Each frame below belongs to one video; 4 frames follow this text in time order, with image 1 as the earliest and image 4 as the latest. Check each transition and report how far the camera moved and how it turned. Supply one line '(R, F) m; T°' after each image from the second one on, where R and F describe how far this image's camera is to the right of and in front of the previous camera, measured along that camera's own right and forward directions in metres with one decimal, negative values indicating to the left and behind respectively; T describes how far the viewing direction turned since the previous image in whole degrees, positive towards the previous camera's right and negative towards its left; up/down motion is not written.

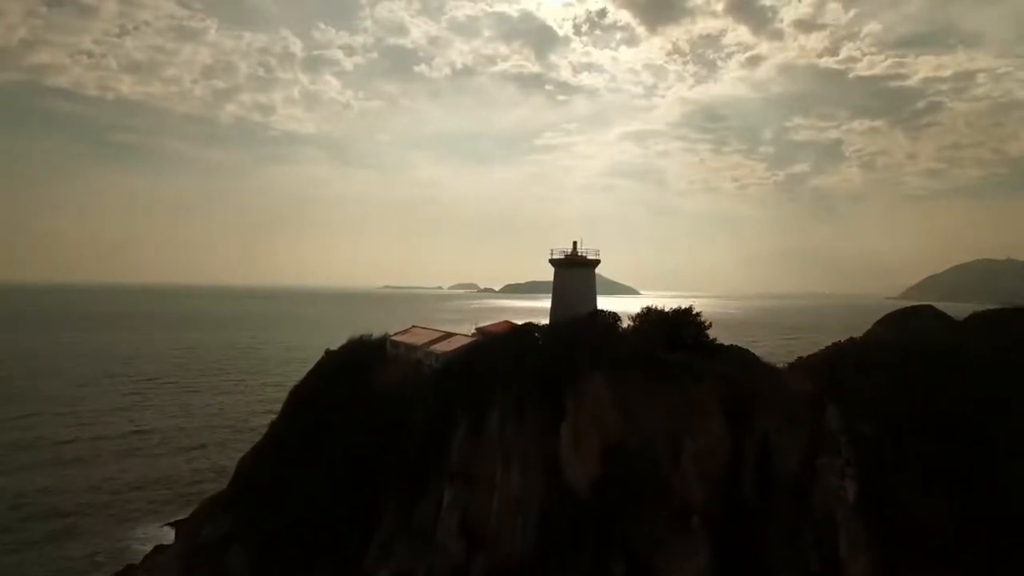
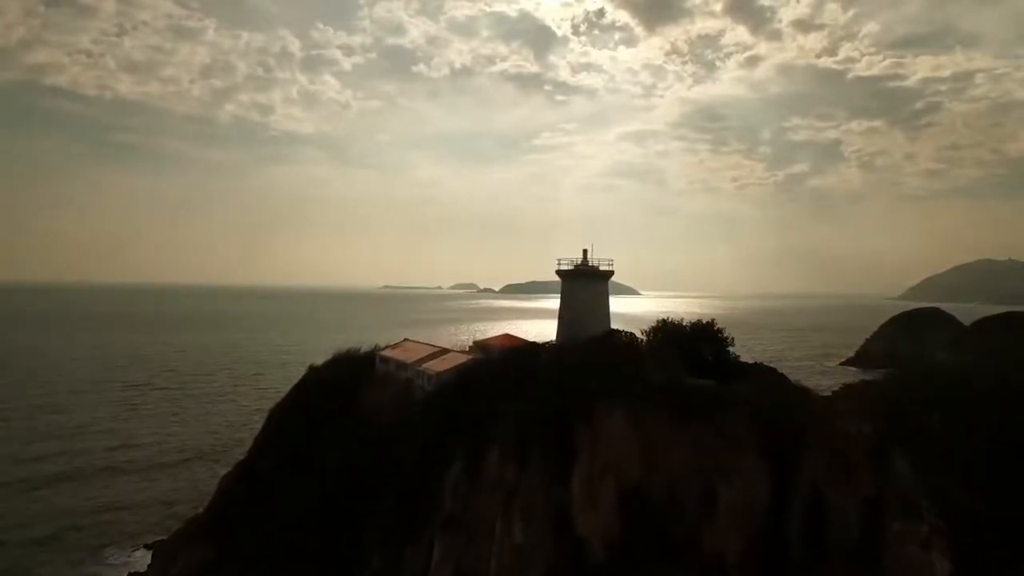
(-0.3, +0.4) m; 0°
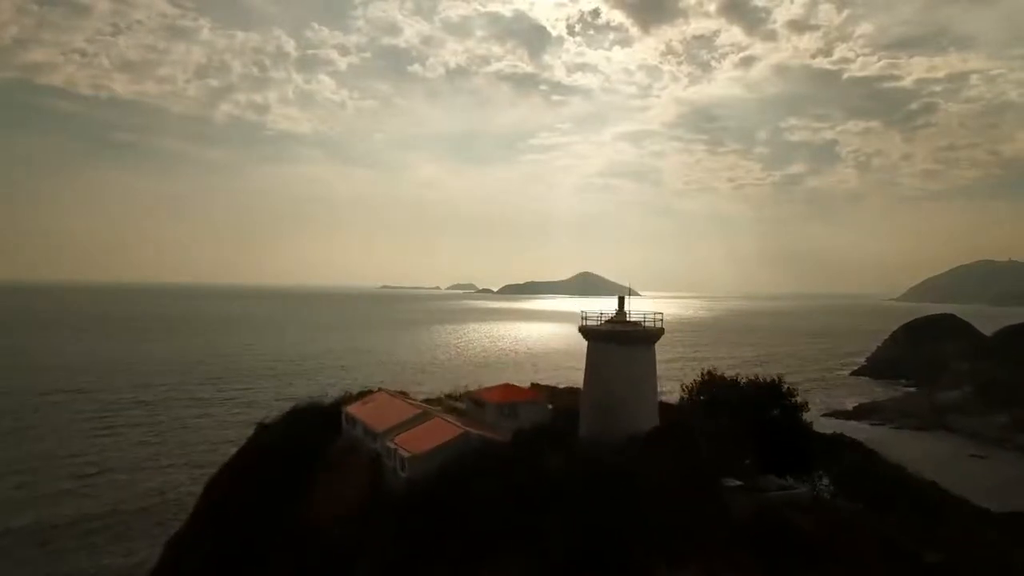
(-1.1, +0.7) m; 0°
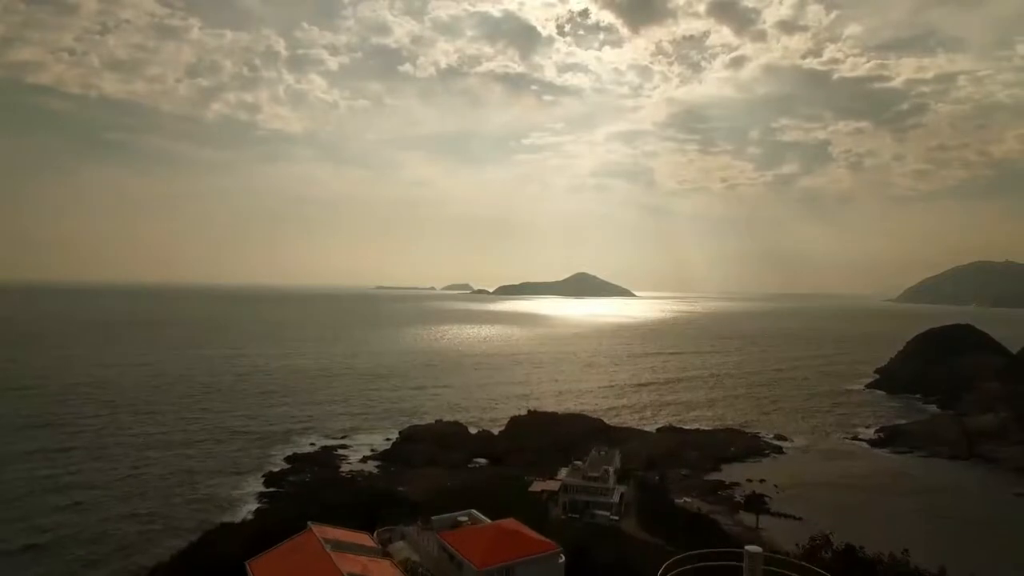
(-1.1, +1.1) m; +1°
